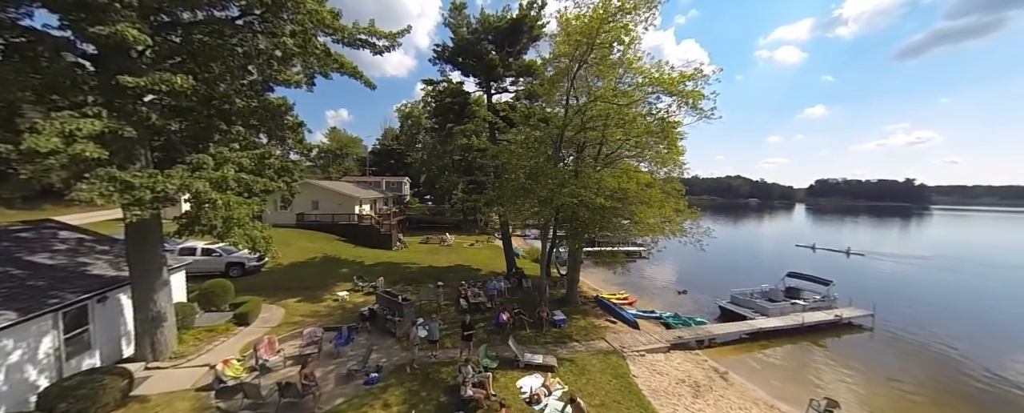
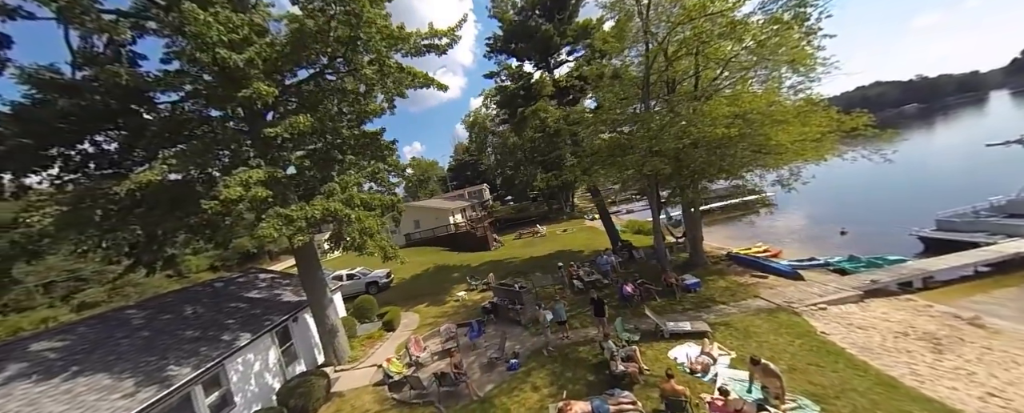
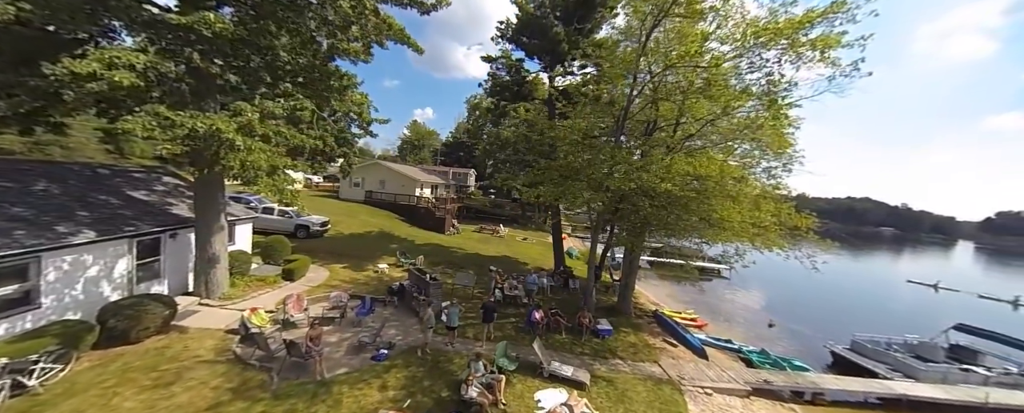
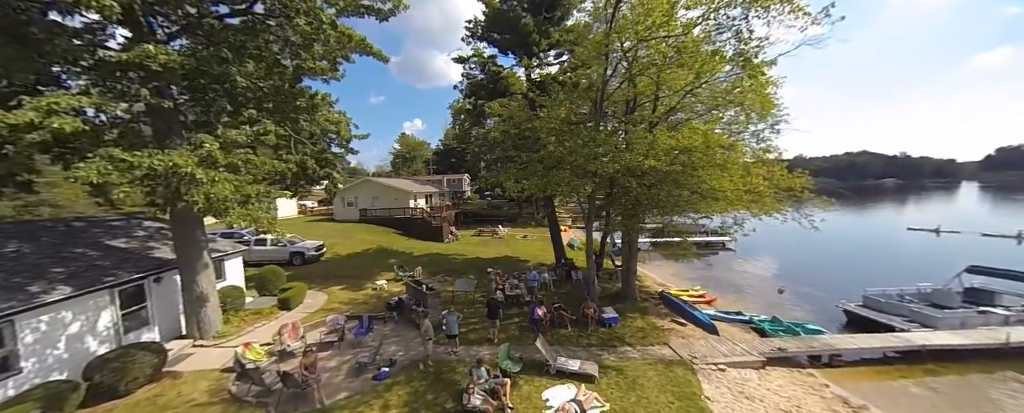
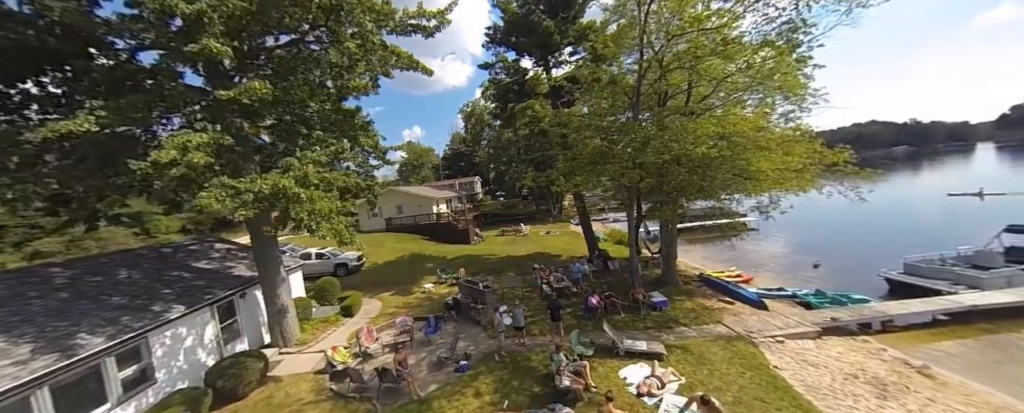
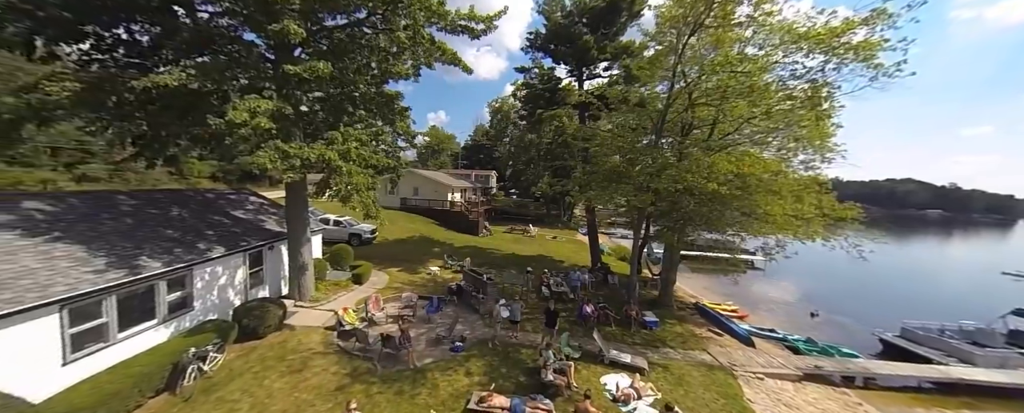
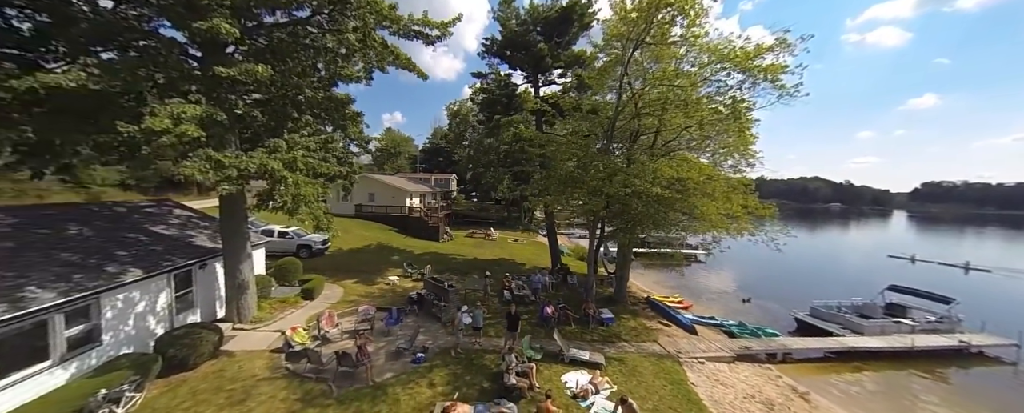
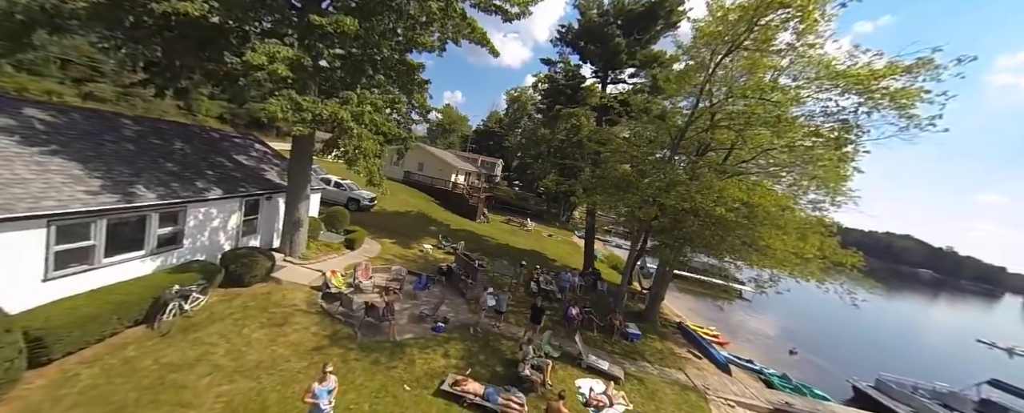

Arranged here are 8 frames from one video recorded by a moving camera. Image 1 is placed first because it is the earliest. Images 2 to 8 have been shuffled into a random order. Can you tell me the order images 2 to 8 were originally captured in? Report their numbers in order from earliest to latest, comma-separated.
7, 6, 8, 2, 5, 3, 4
